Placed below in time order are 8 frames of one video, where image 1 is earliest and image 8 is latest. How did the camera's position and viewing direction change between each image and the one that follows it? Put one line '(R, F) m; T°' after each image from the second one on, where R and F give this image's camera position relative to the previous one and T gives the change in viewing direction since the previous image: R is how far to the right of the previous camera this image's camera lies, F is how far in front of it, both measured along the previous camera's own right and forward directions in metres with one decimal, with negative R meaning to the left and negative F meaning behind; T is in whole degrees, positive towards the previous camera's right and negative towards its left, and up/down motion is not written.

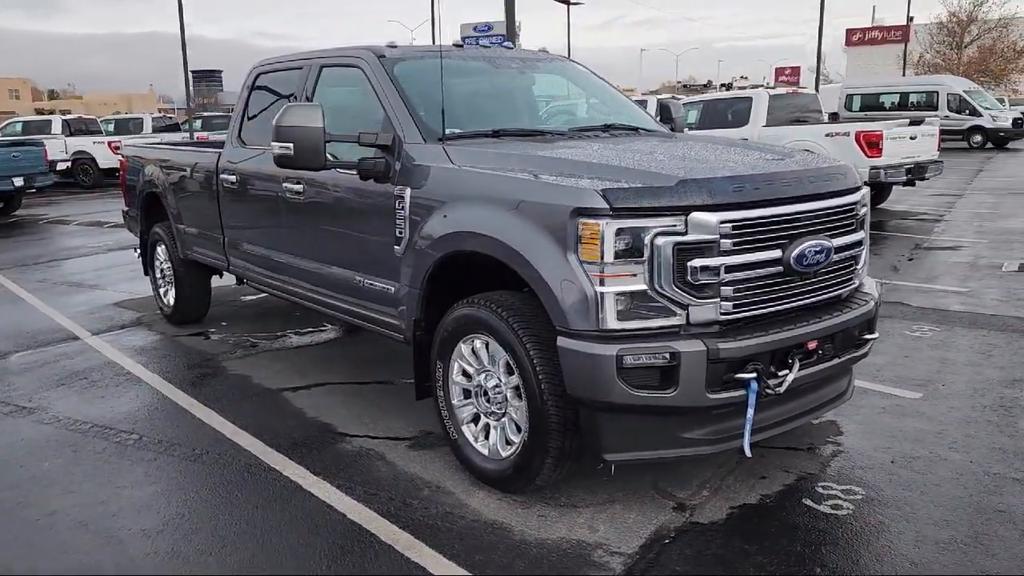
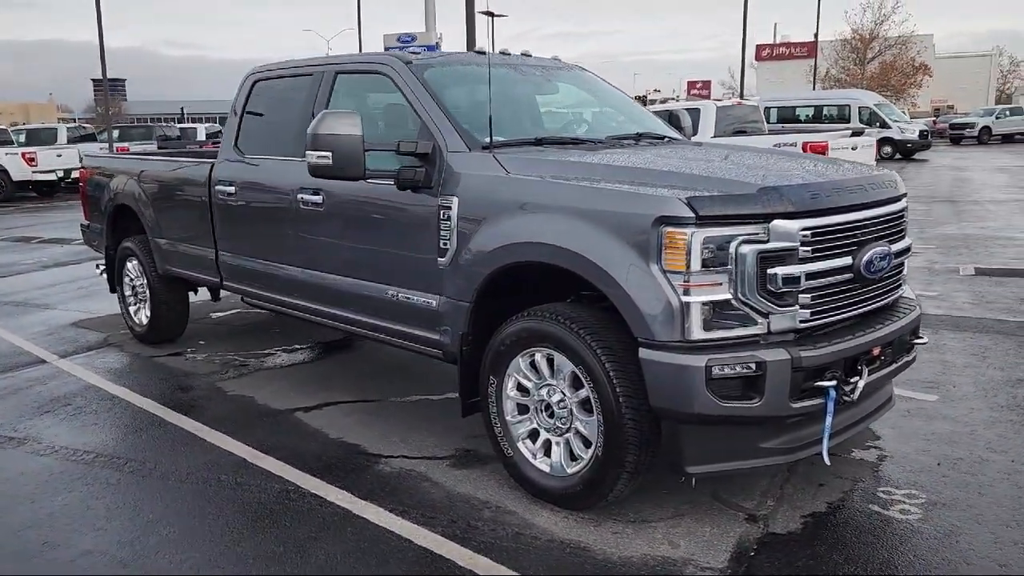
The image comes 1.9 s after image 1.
(-0.6, +0.1) m; +6°
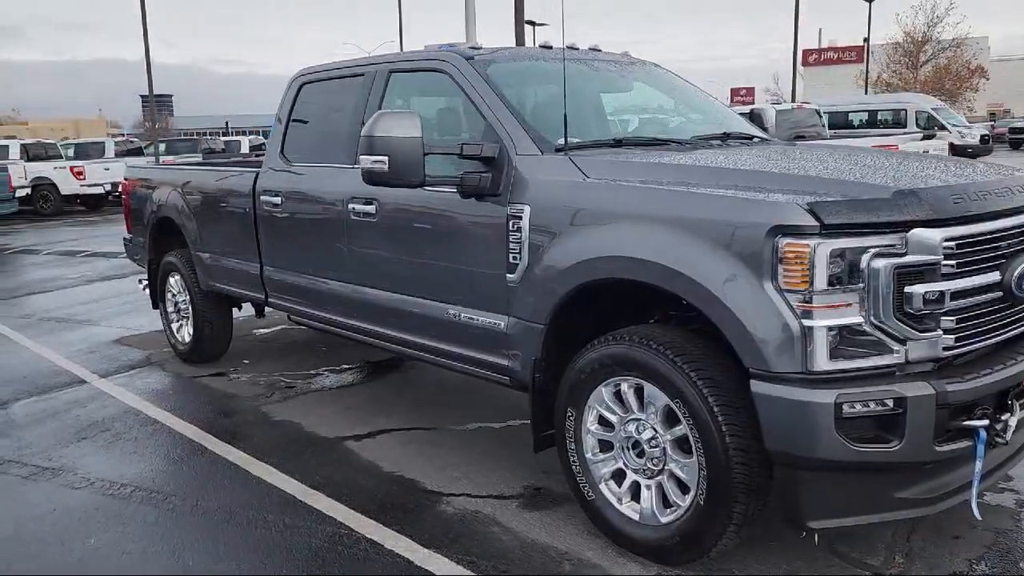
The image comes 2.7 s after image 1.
(-0.2, +0.5) m; -3°
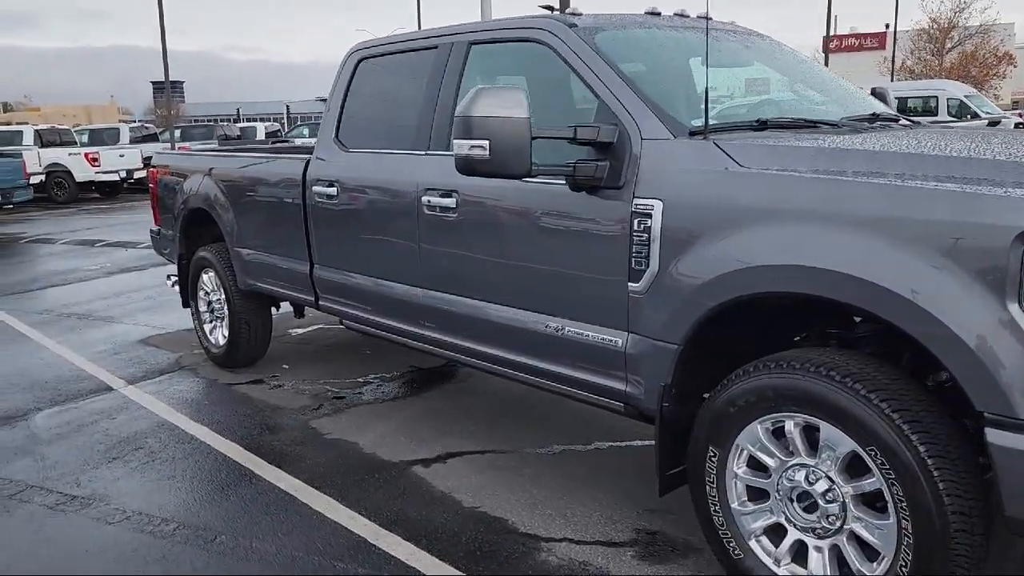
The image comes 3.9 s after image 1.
(-0.4, +0.6) m; -1°
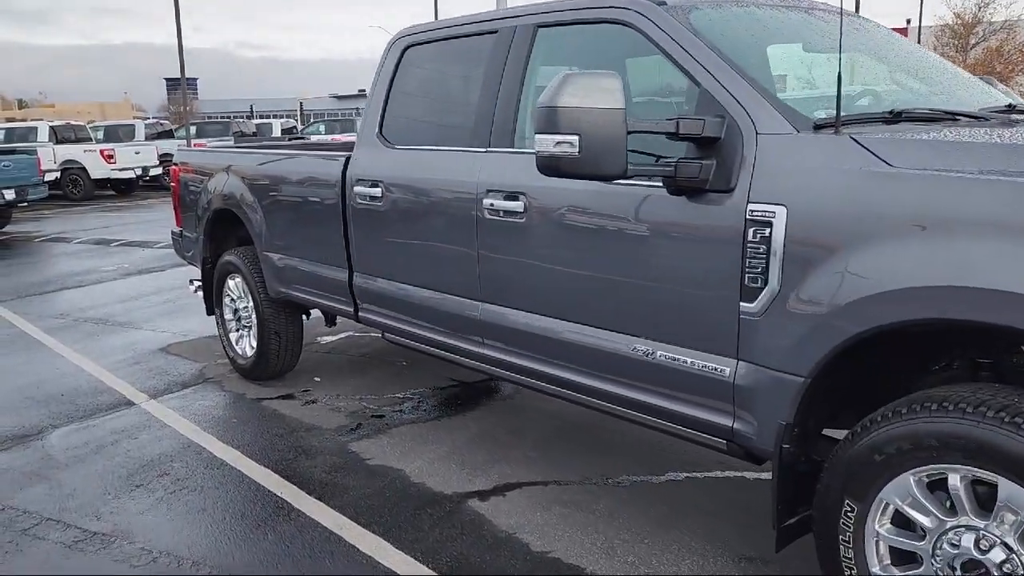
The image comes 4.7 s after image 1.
(-0.2, +0.4) m; -1°
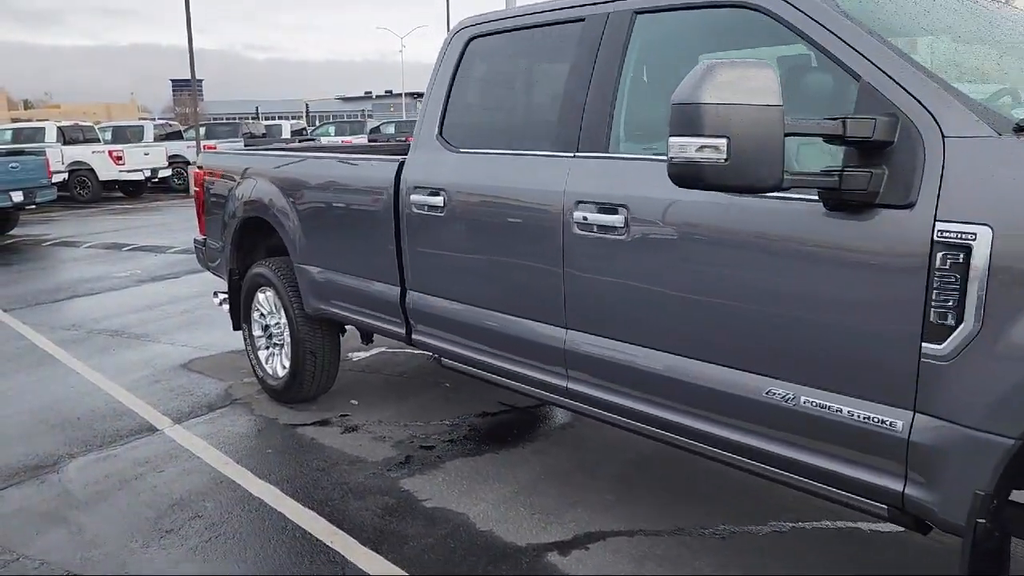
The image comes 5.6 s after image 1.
(-0.3, +0.5) m; 0°
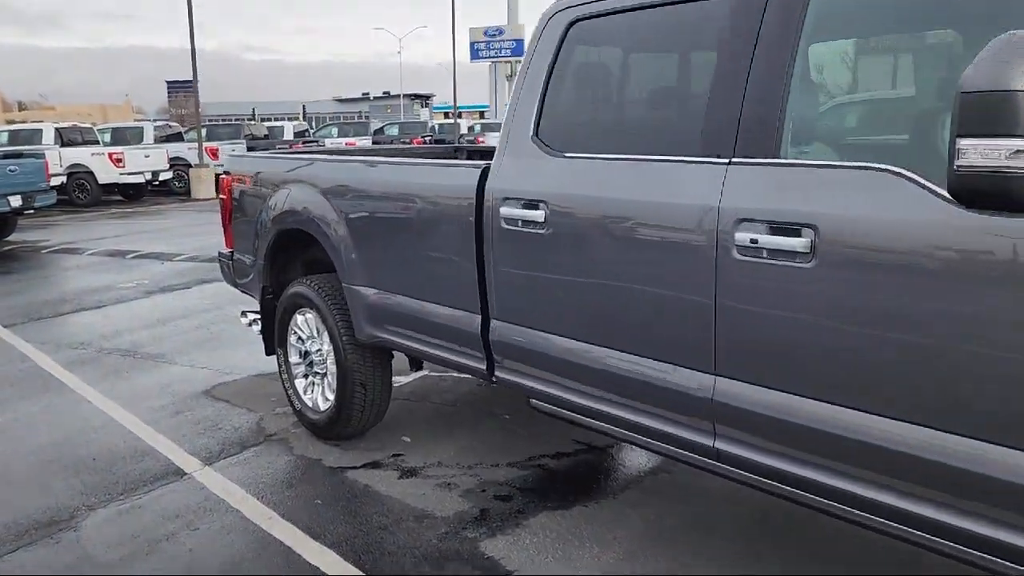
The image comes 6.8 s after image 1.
(-0.4, +0.6) m; 0°
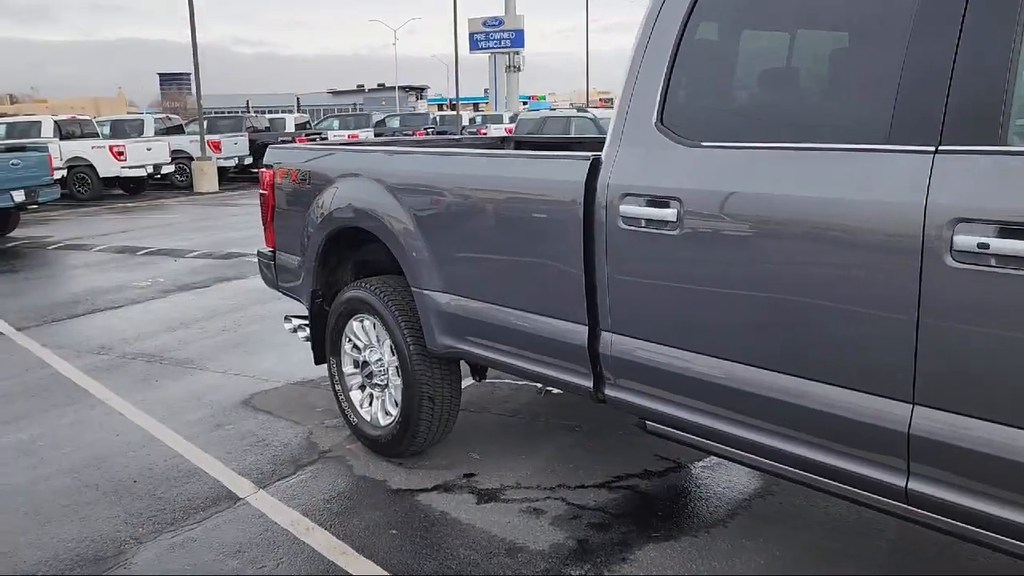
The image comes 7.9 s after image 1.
(-0.4, +0.4) m; 0°
